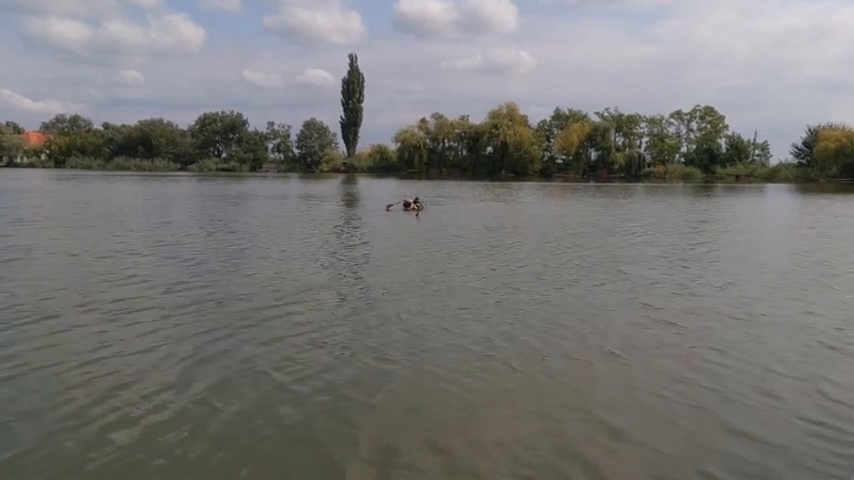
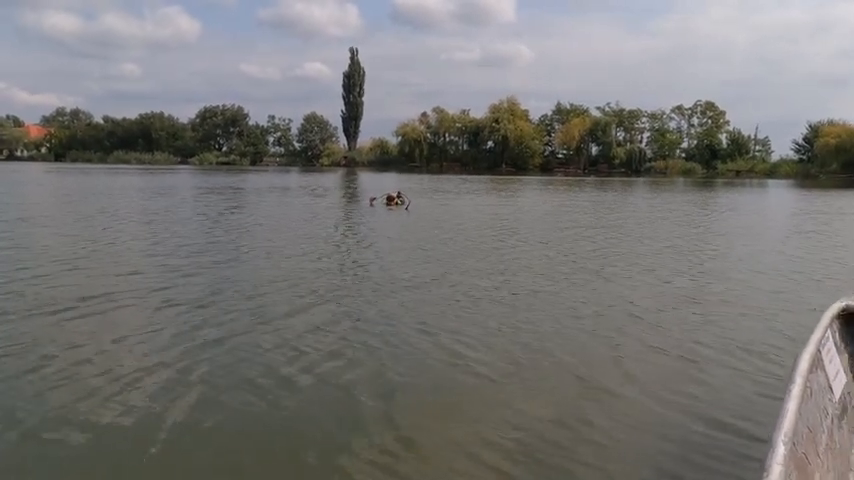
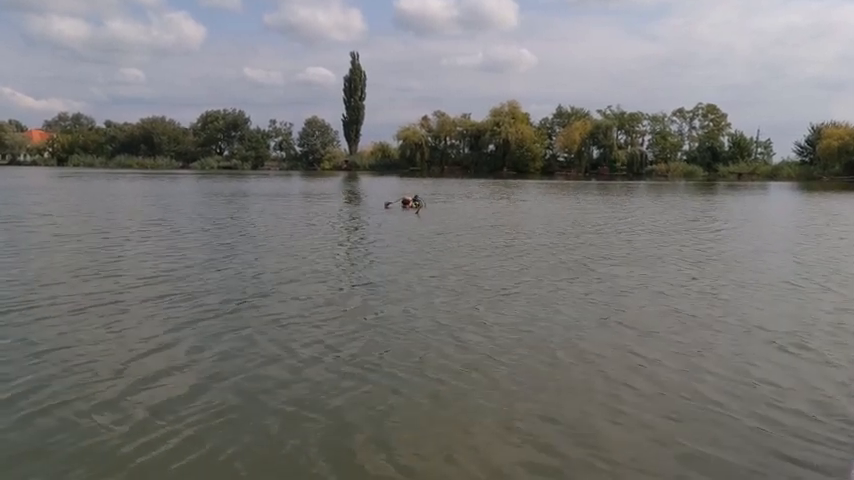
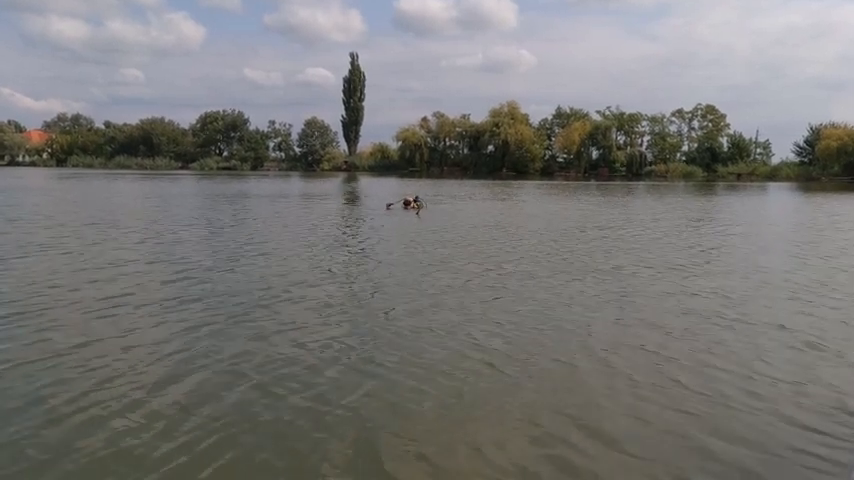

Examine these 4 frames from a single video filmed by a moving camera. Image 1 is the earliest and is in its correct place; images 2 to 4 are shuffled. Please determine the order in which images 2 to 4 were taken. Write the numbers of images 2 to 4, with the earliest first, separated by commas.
4, 3, 2
